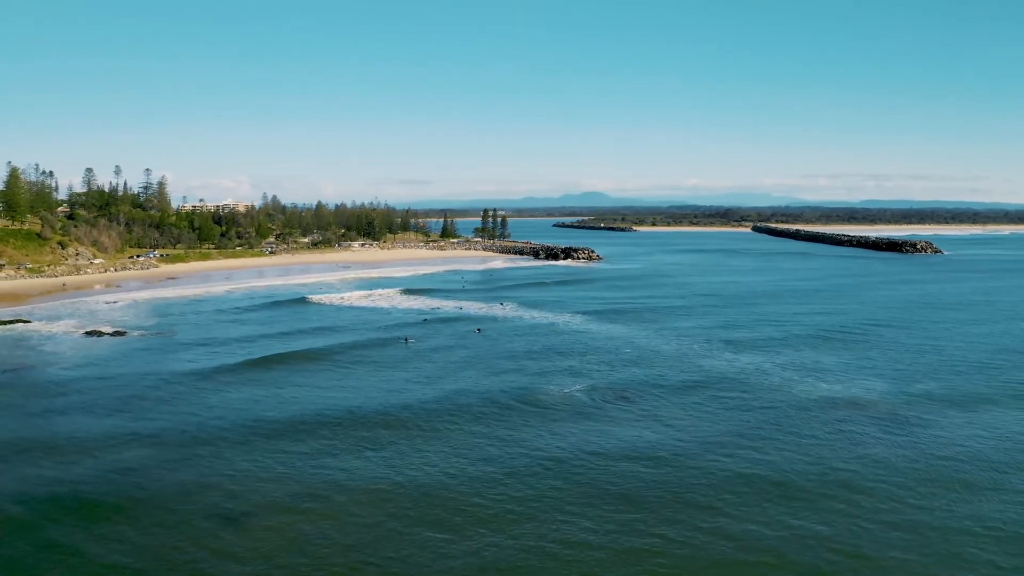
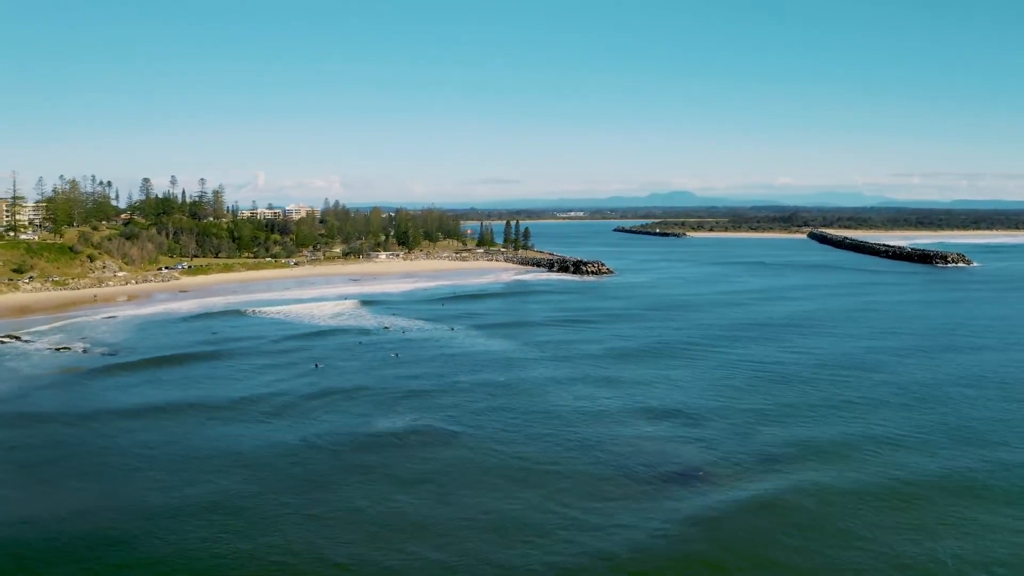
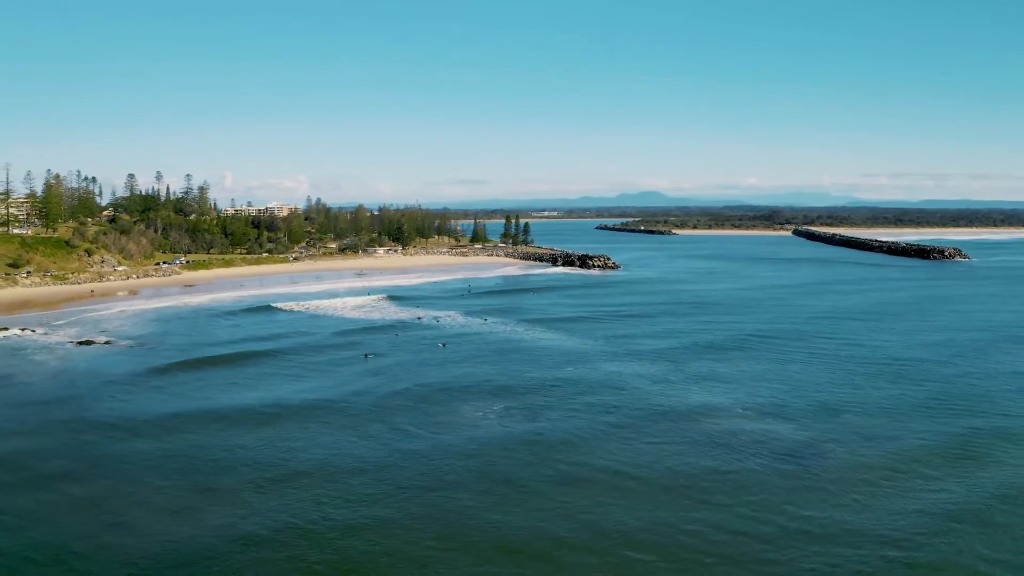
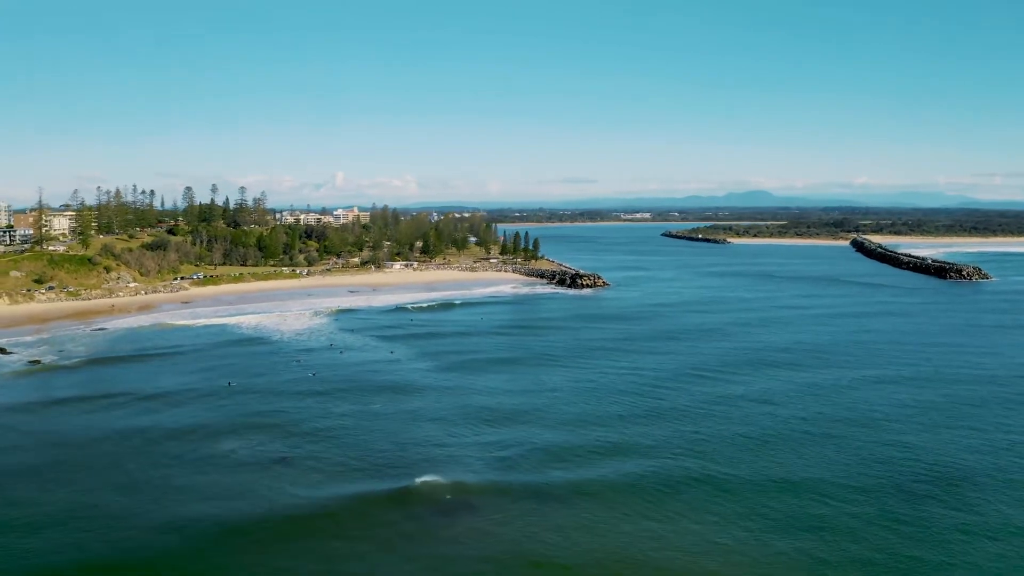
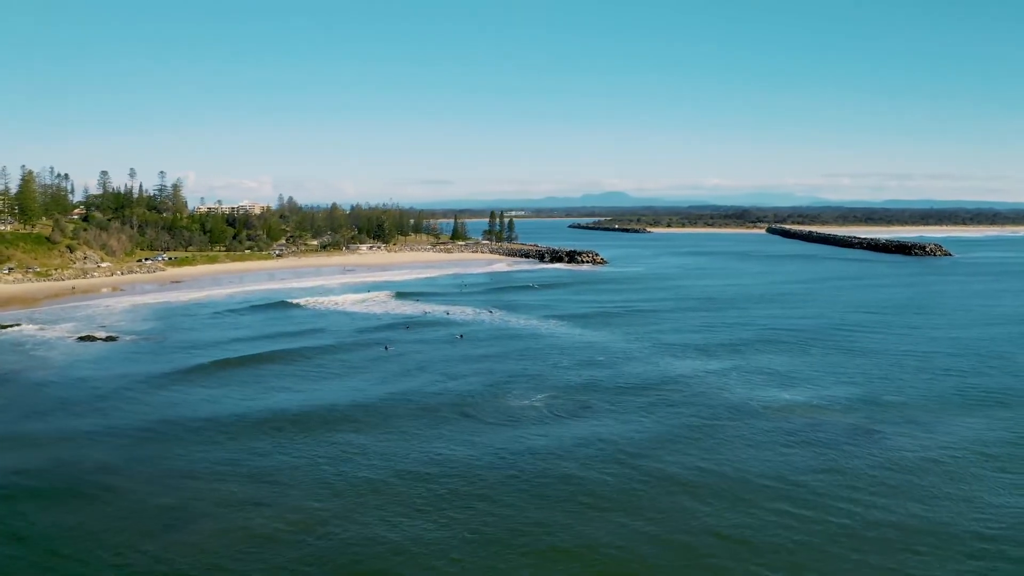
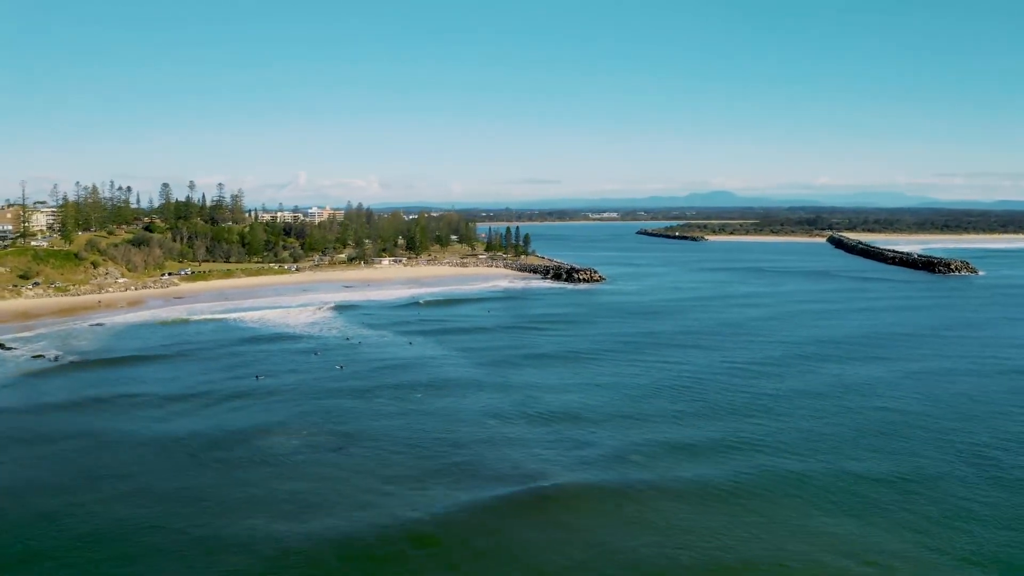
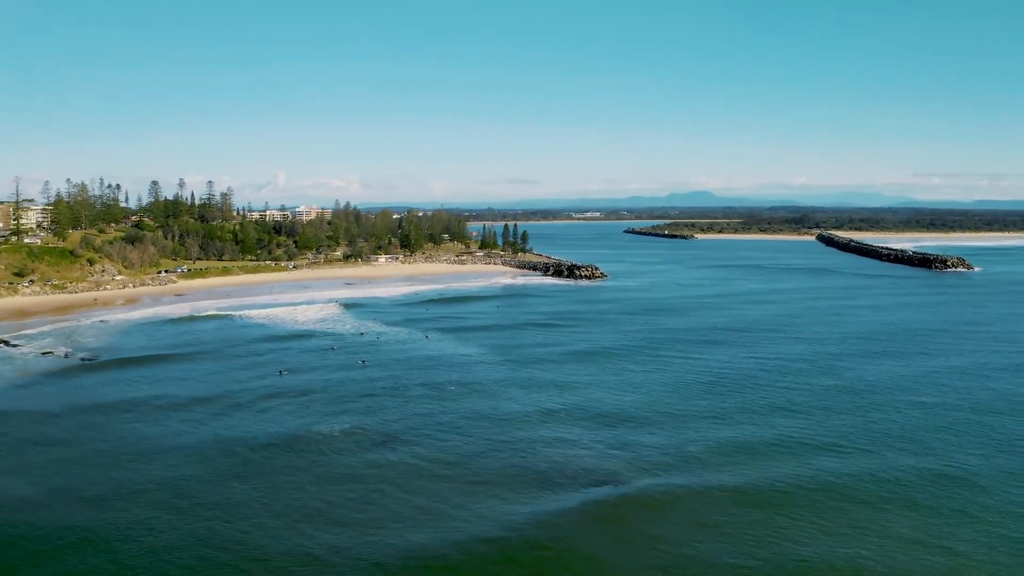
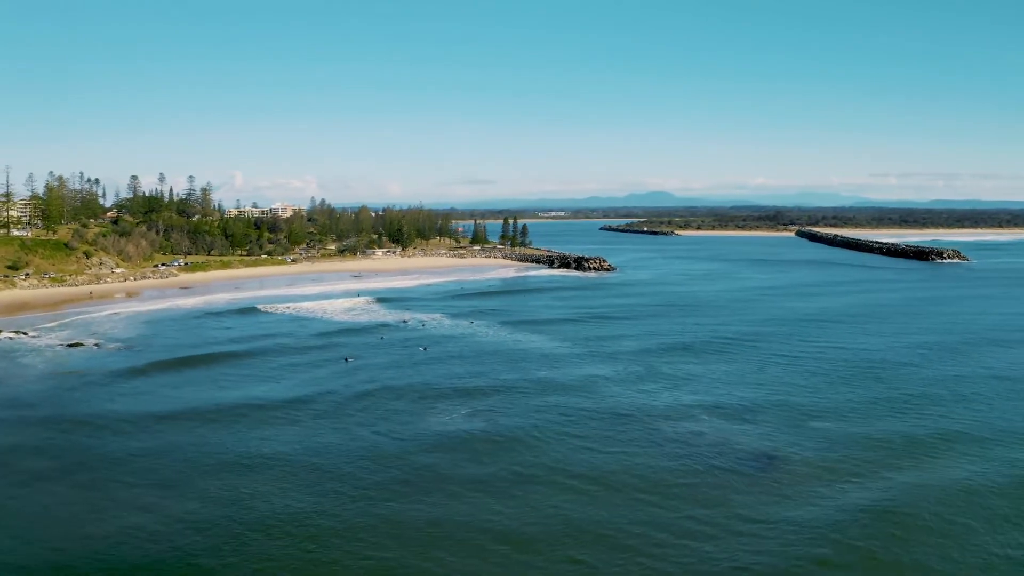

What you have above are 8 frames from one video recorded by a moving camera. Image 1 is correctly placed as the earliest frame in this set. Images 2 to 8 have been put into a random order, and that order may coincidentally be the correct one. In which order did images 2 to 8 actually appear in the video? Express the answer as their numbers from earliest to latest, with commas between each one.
5, 3, 8, 2, 7, 6, 4
